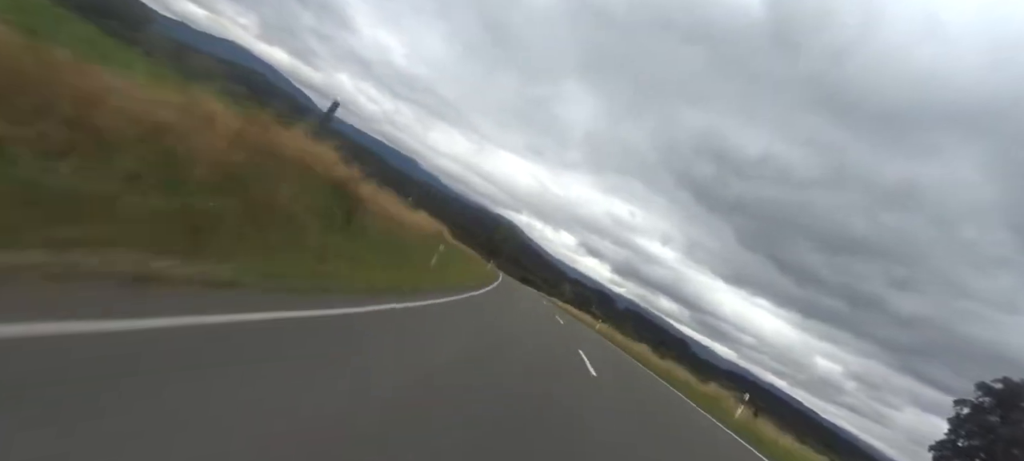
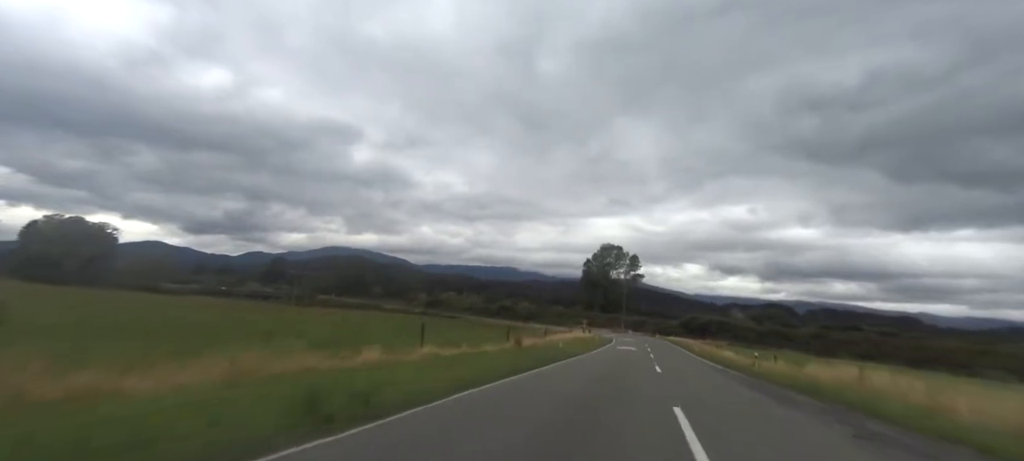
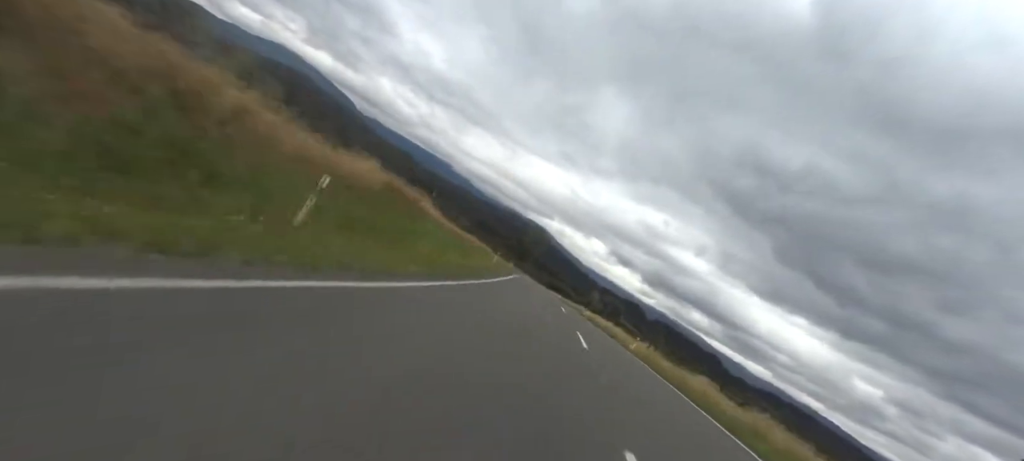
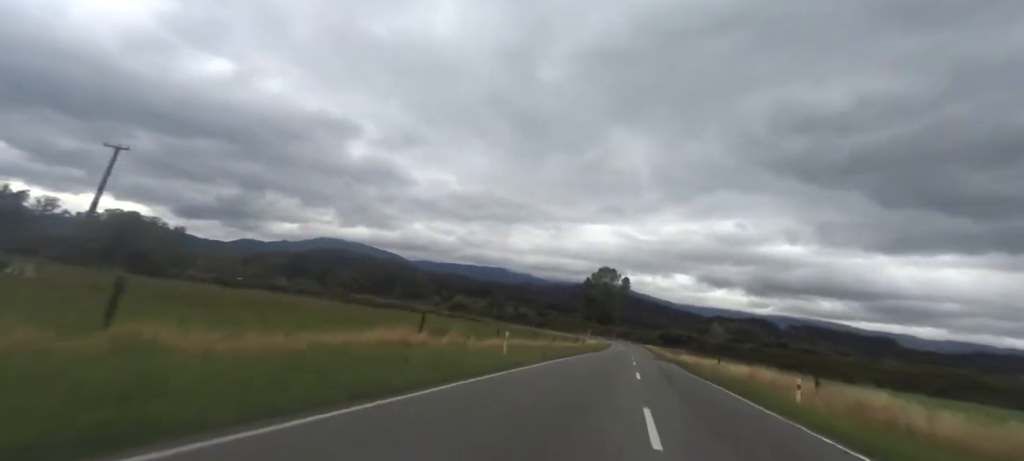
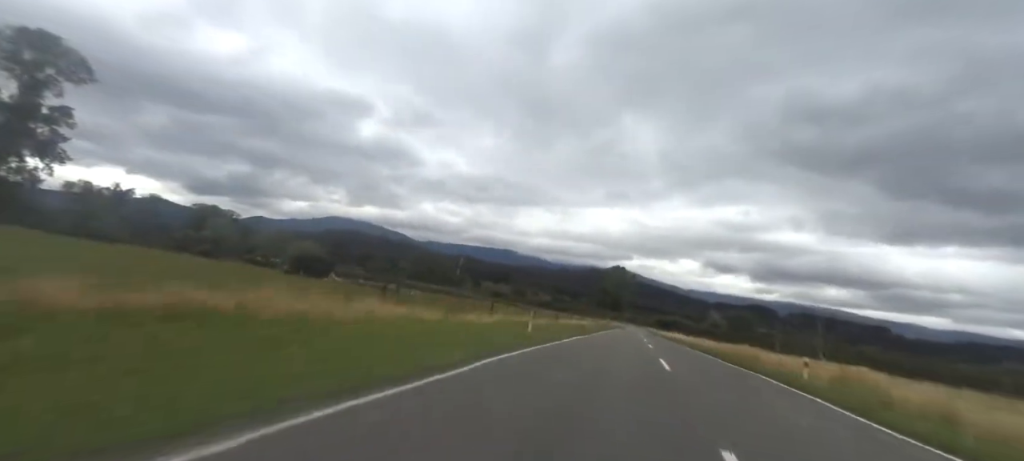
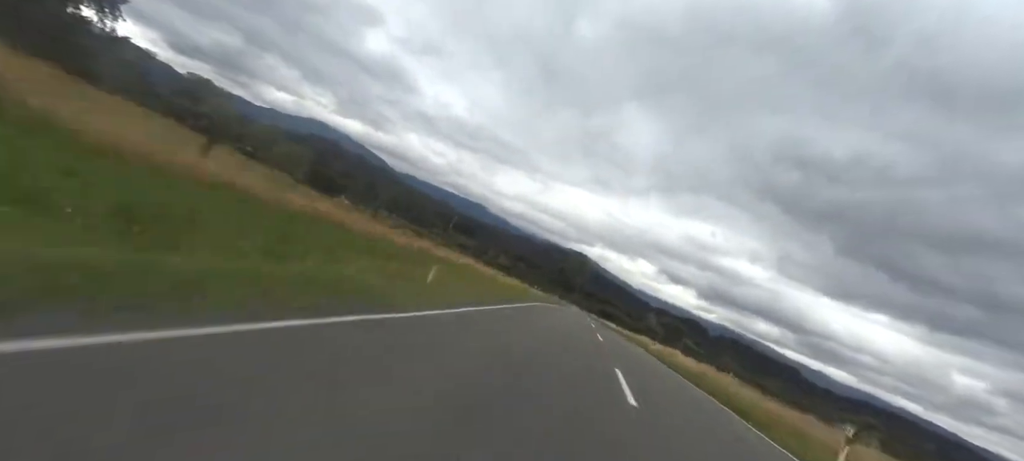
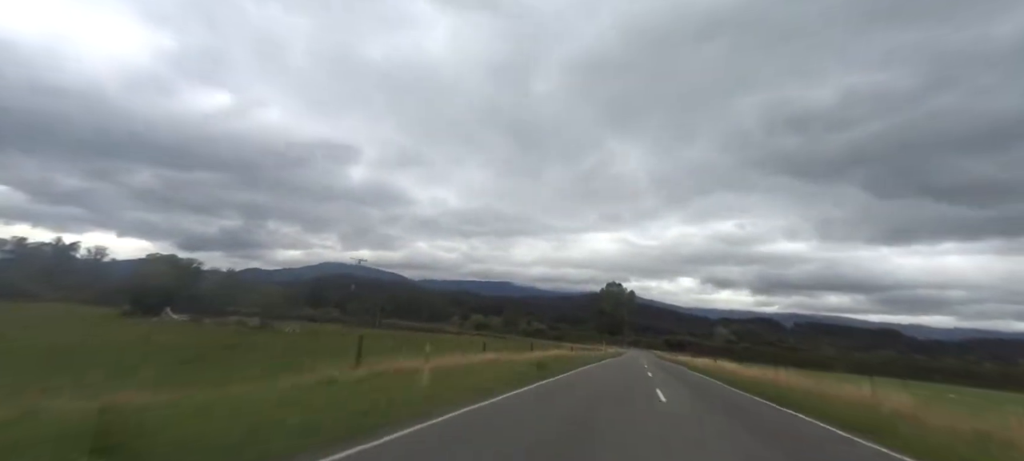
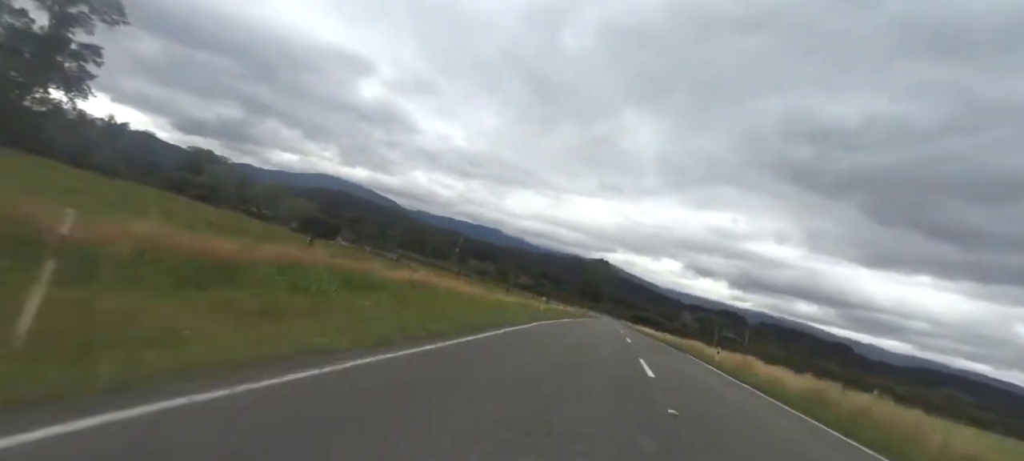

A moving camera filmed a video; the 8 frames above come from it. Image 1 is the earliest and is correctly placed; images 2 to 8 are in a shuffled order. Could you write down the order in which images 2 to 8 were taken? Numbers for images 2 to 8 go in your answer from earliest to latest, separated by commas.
3, 6, 8, 5, 7, 4, 2
